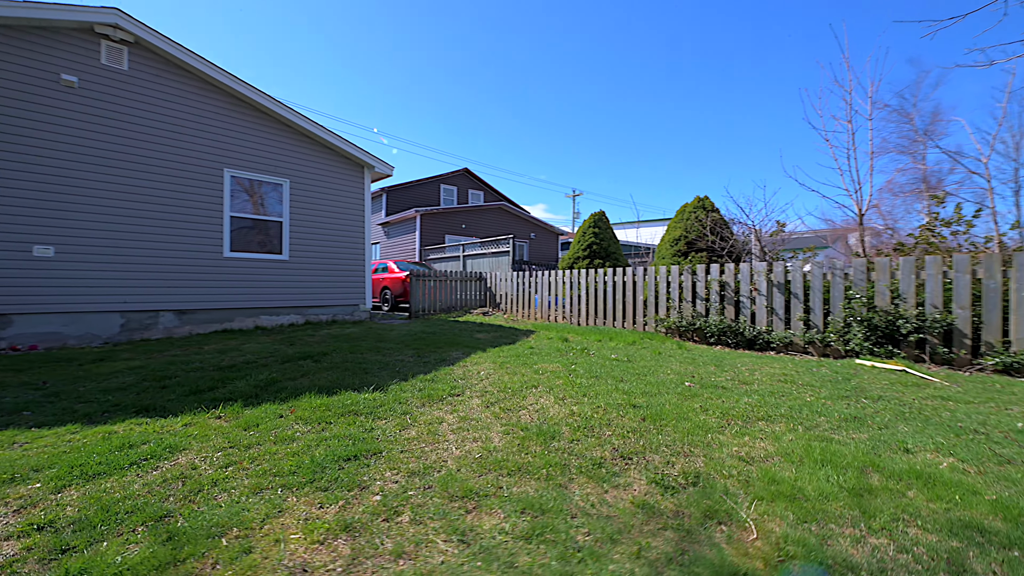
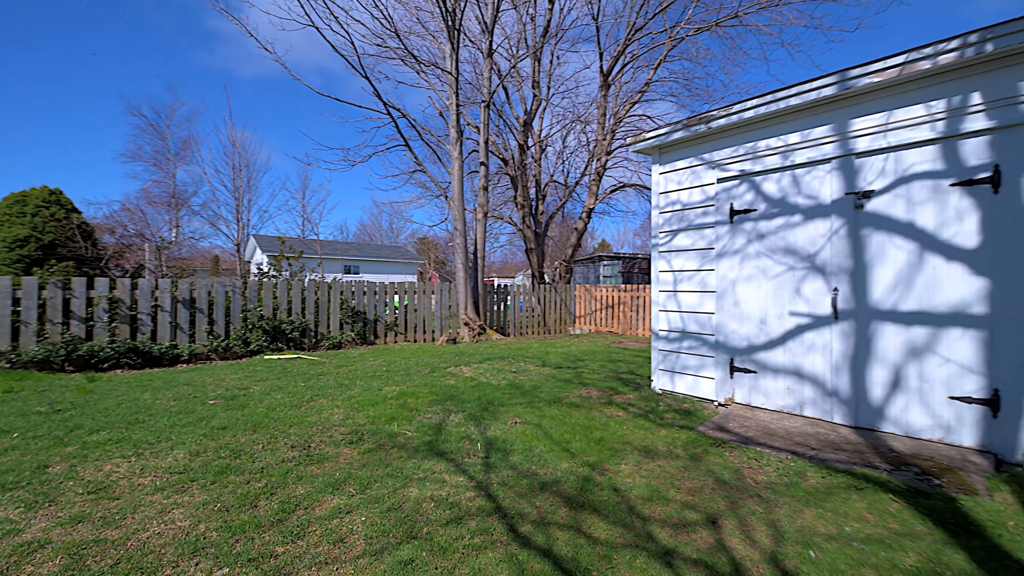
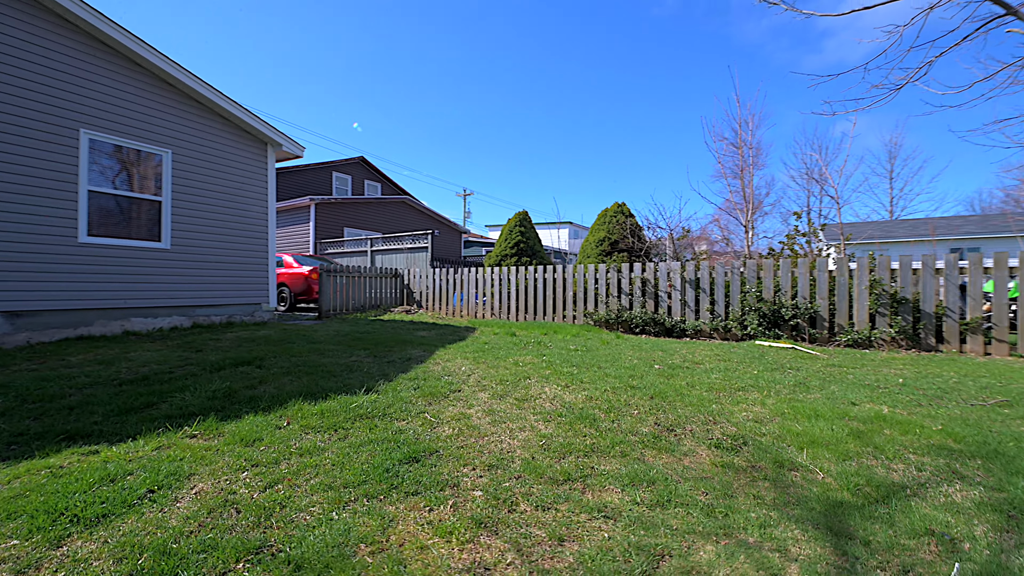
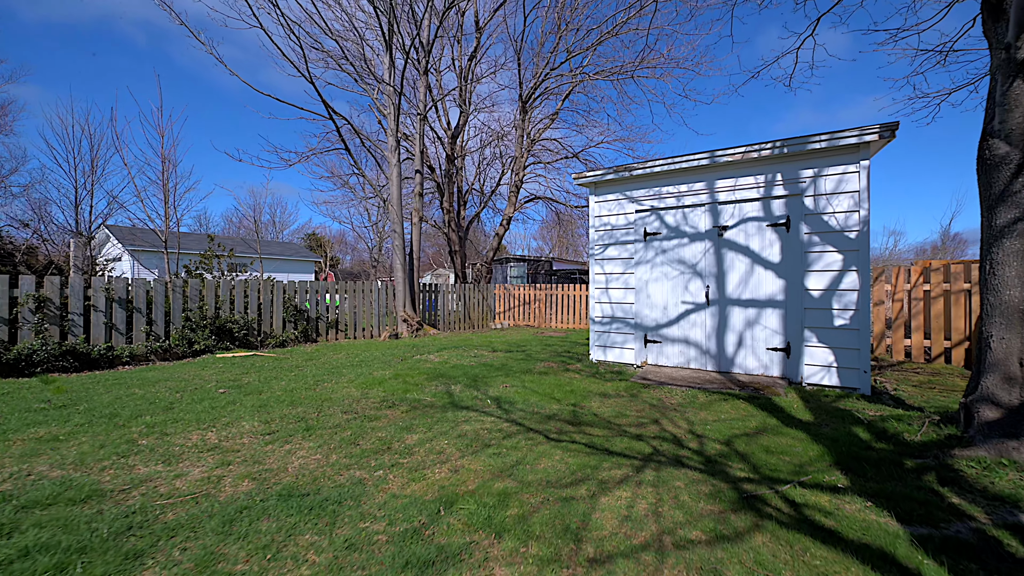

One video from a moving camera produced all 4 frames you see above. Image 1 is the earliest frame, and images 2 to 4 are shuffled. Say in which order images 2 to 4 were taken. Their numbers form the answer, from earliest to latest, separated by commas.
3, 2, 4
